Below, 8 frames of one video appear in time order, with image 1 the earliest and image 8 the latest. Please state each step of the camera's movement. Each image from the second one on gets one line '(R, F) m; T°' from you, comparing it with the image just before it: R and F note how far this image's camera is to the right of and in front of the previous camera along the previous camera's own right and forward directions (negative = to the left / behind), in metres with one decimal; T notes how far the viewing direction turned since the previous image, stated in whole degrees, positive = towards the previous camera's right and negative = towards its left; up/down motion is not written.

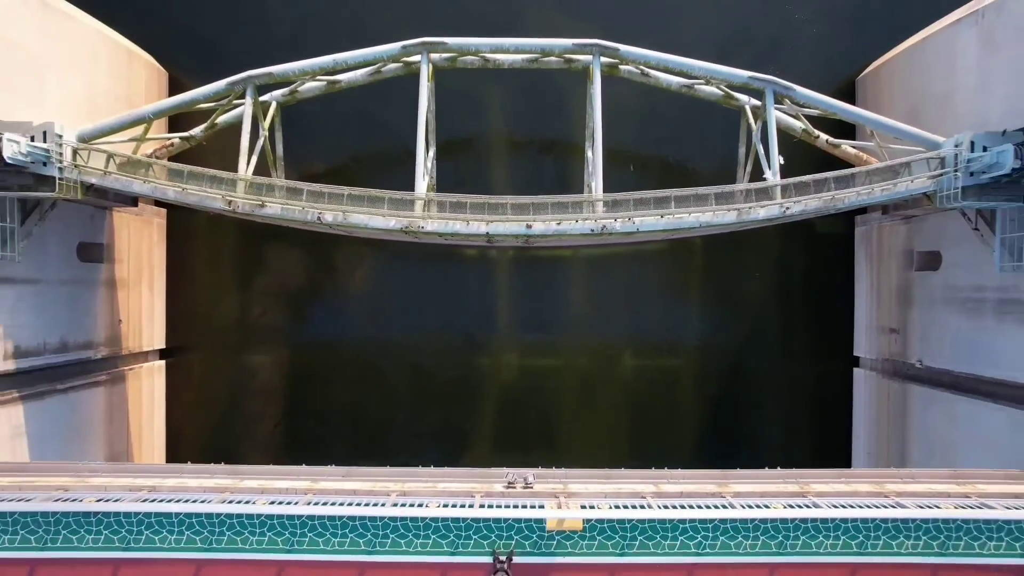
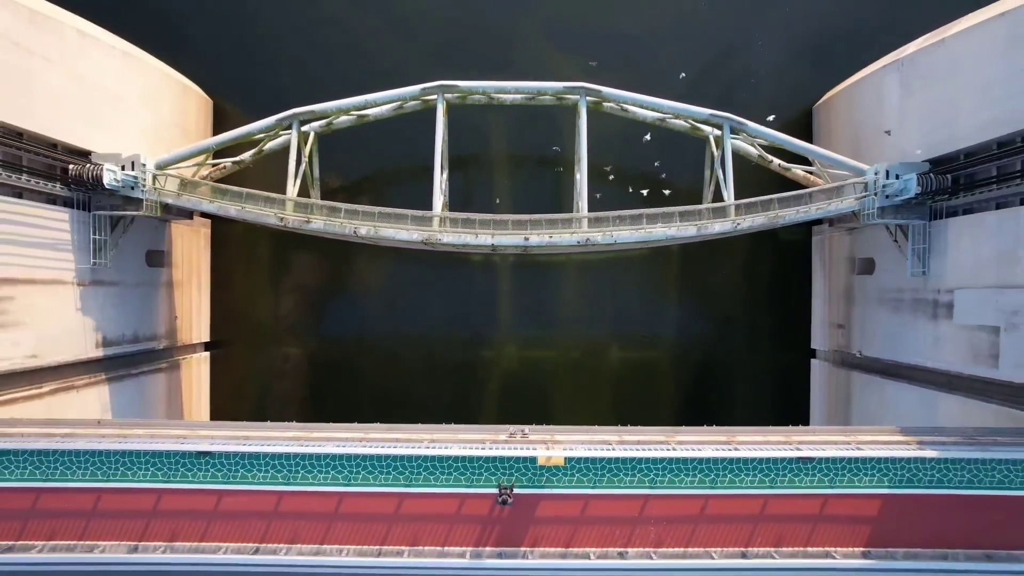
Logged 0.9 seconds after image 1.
(0.0, -1.9) m; 0°
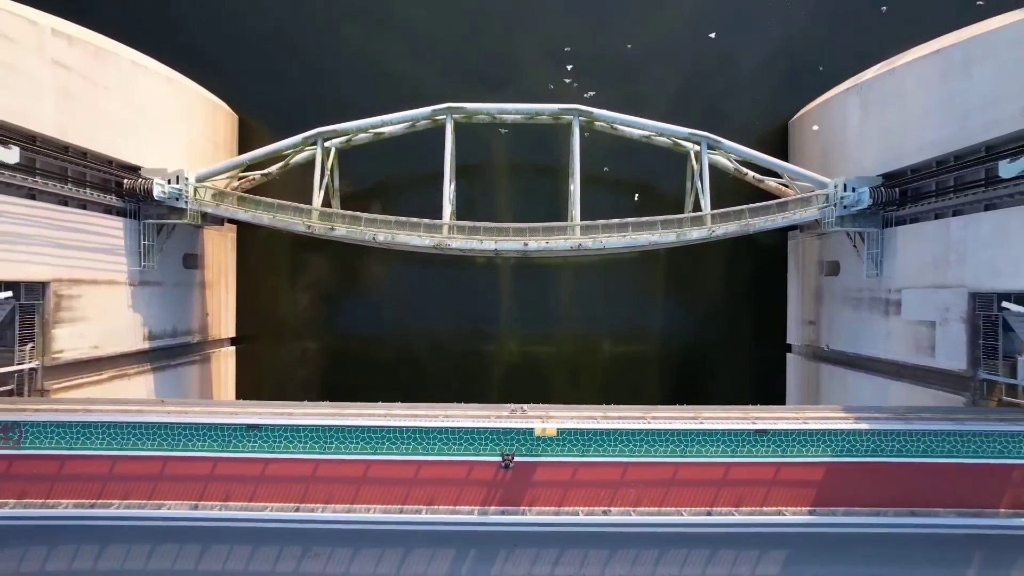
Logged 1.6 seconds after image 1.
(0.0, -1.3) m; 0°
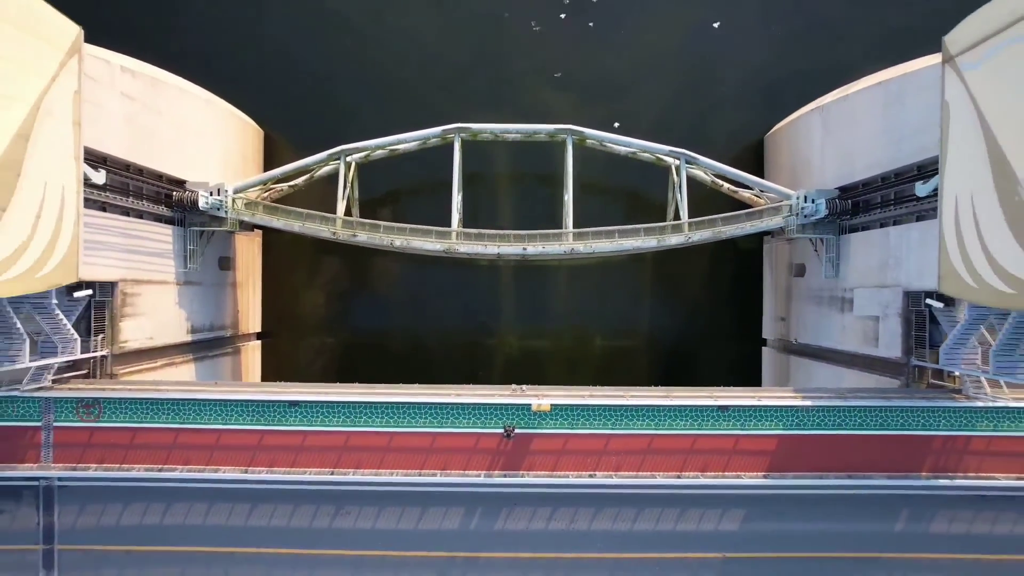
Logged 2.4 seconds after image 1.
(0.0, -1.6) m; 0°
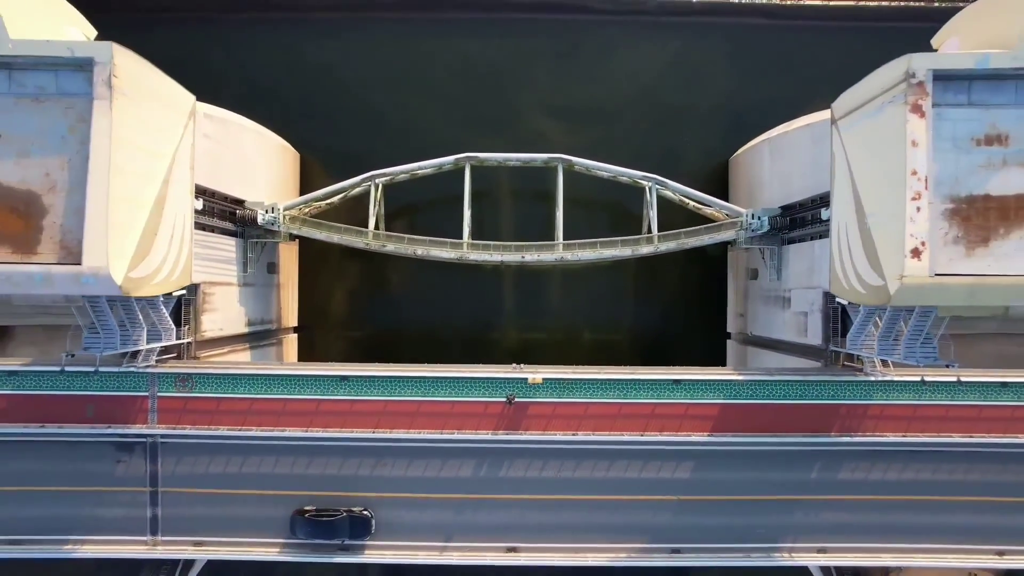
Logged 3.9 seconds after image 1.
(0.0, -2.9) m; 0°
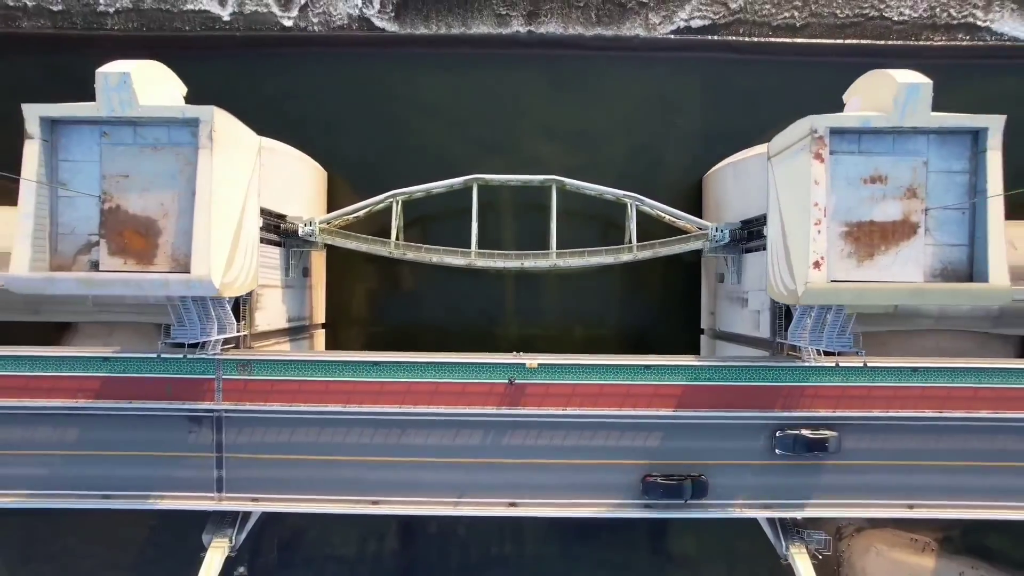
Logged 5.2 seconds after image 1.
(0.0, -2.8) m; 0°
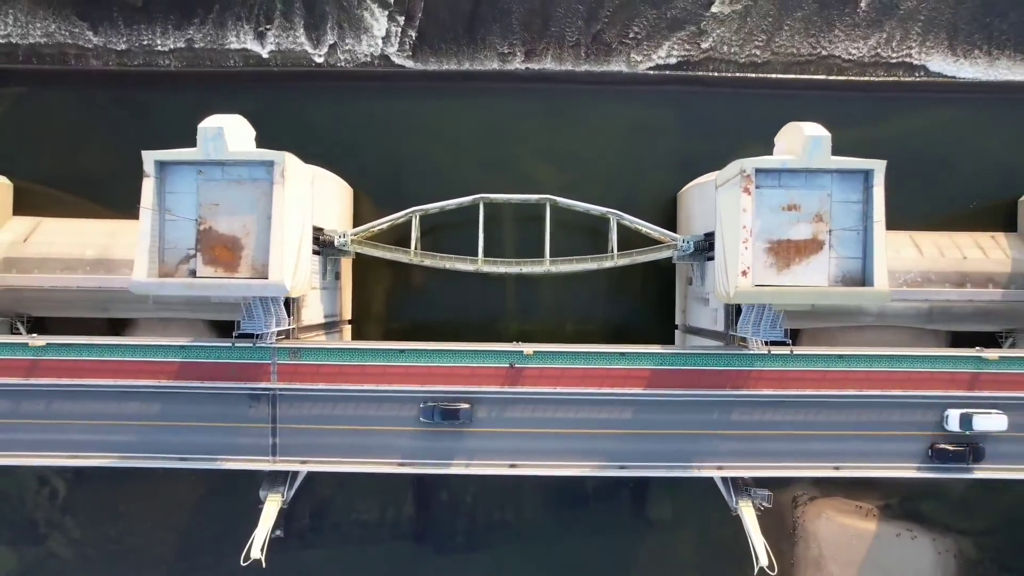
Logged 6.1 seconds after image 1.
(0.0, -3.5) m; 0°
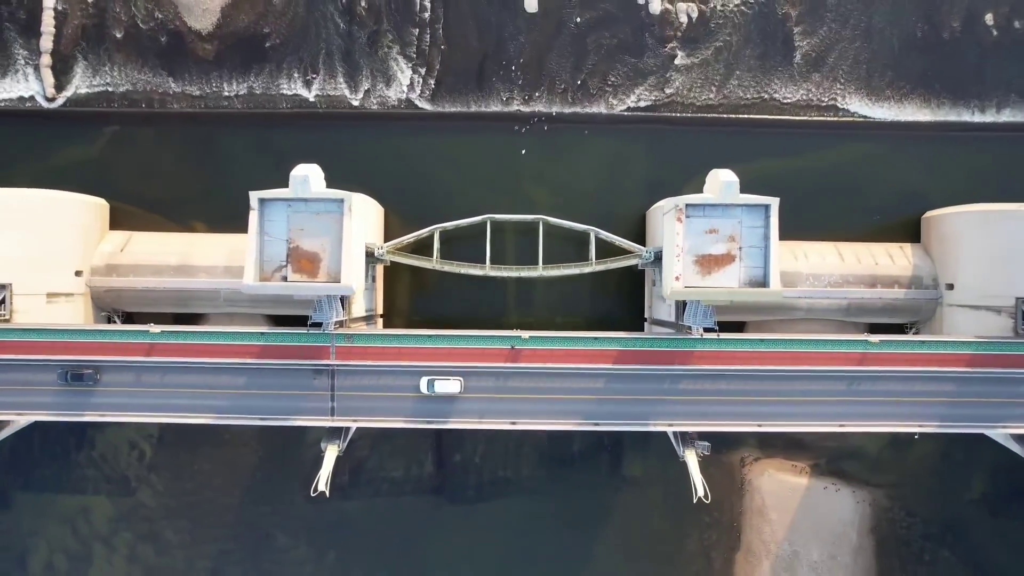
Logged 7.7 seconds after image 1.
(0.0, -6.0) m; 0°
